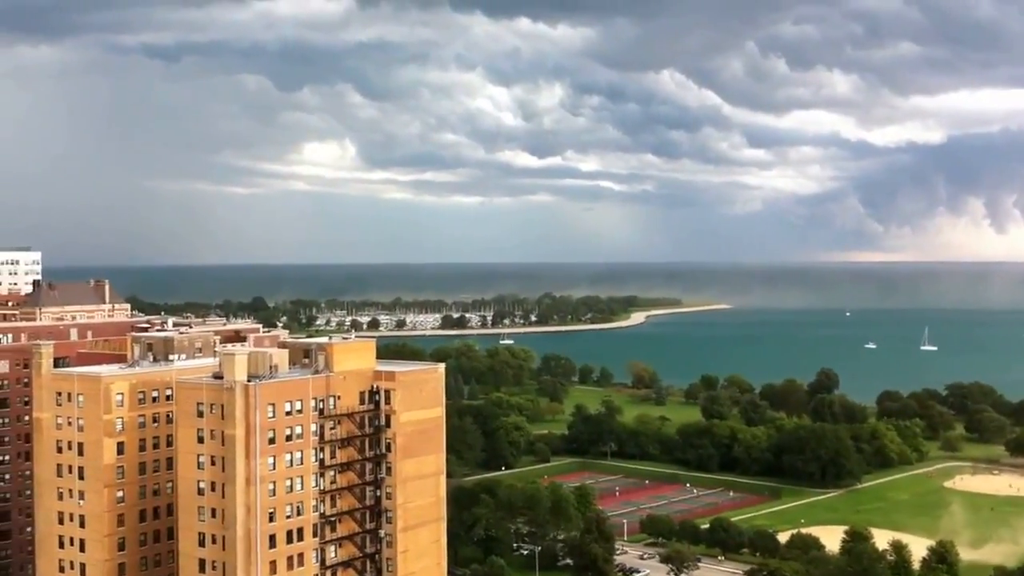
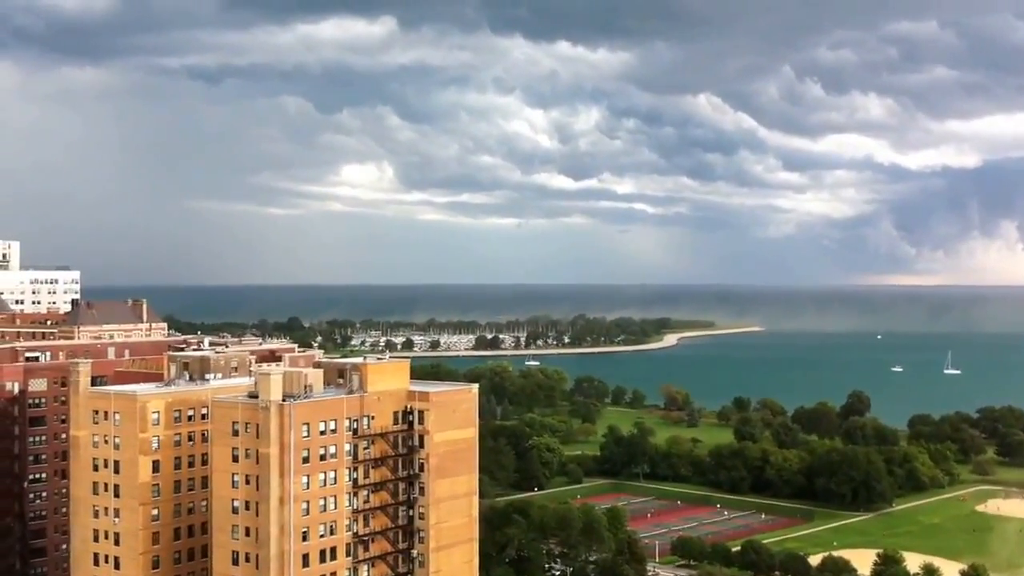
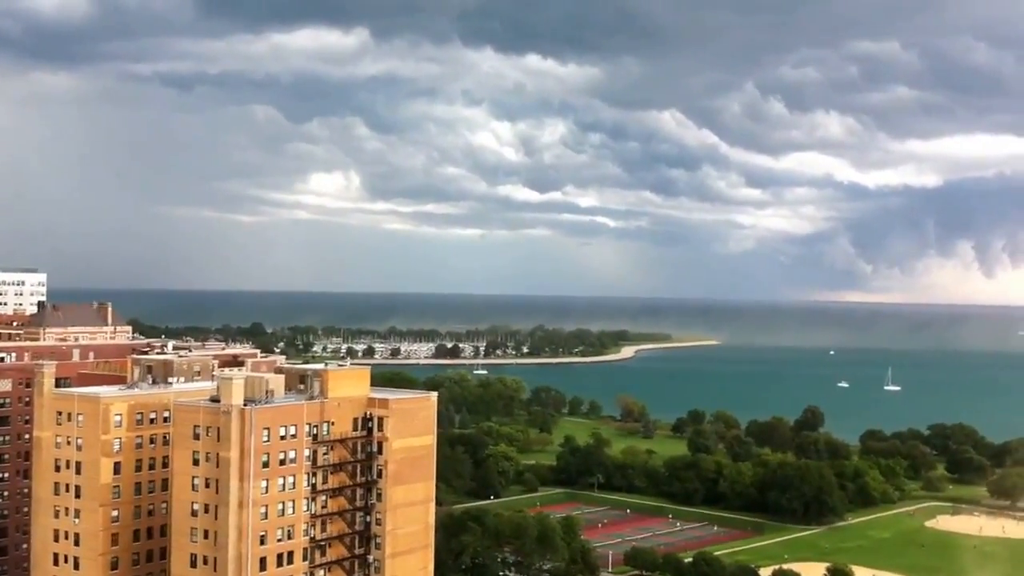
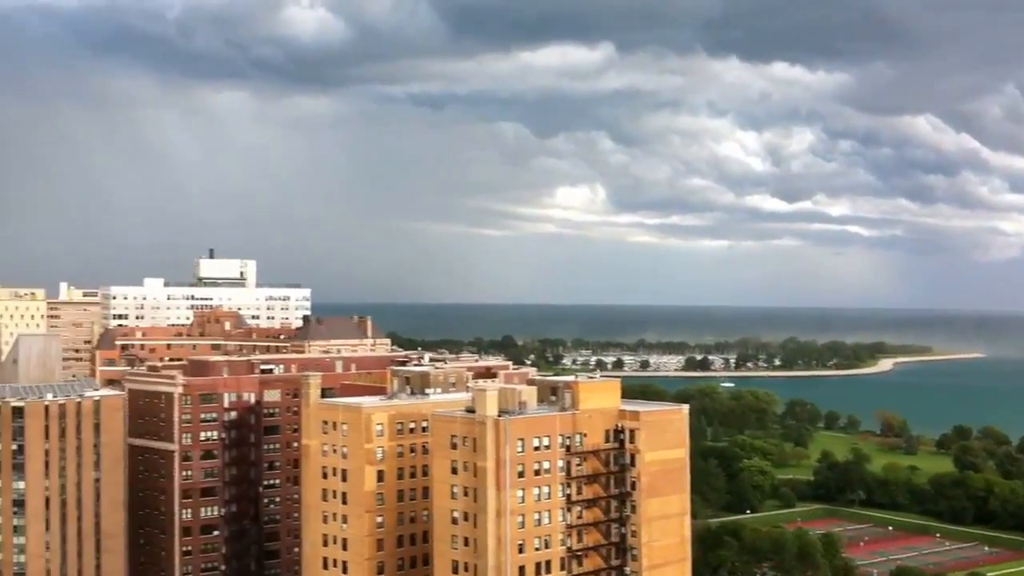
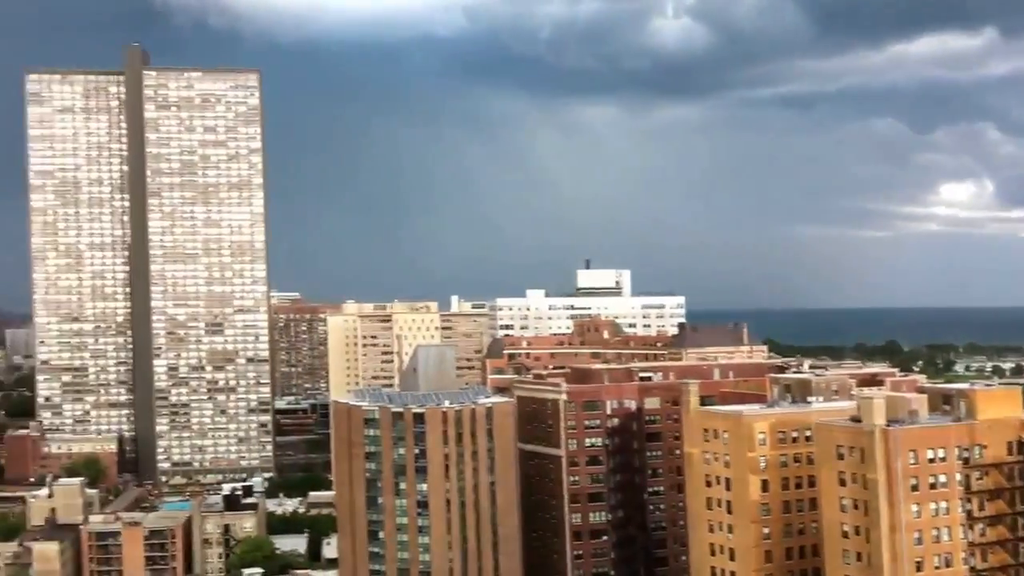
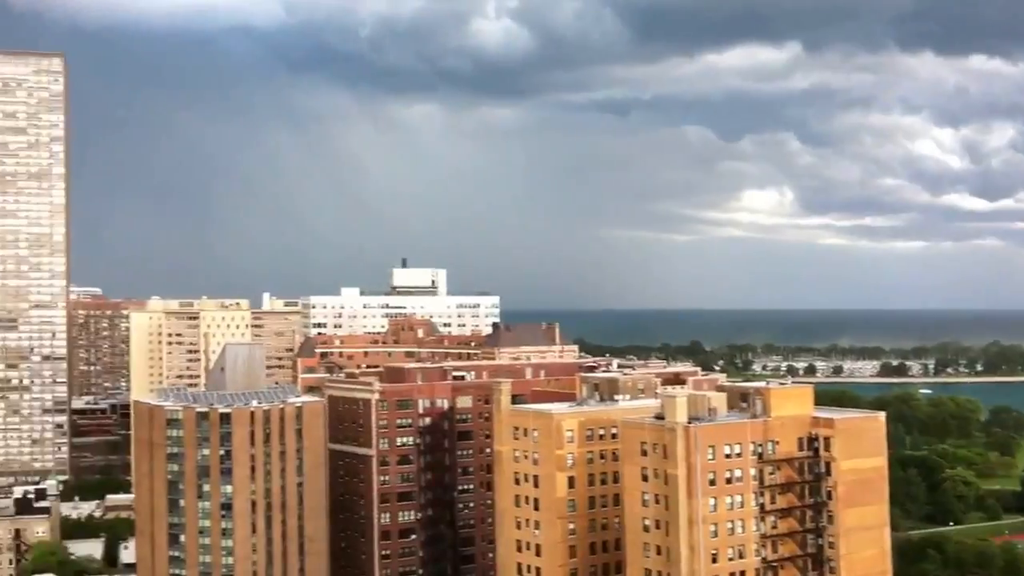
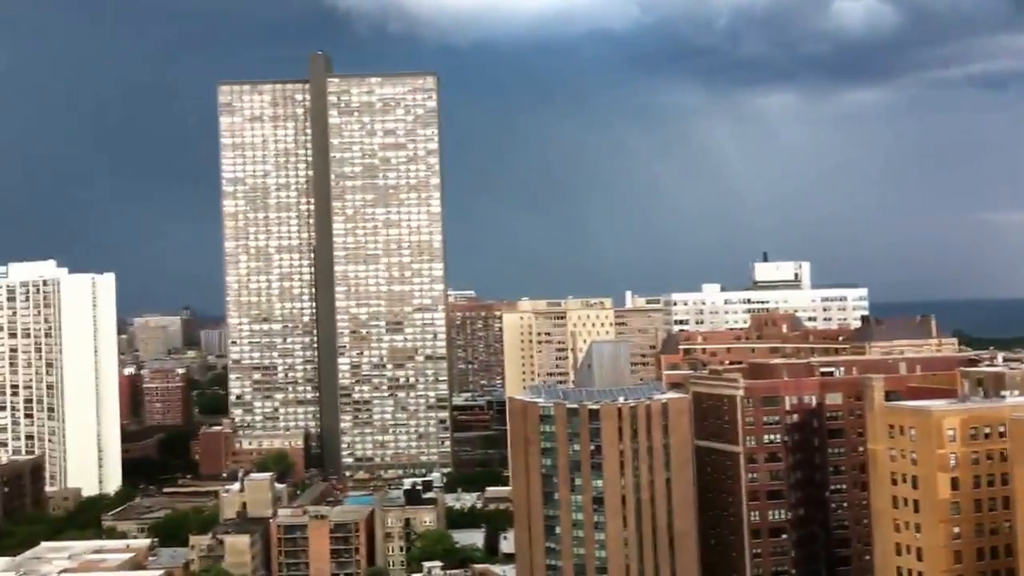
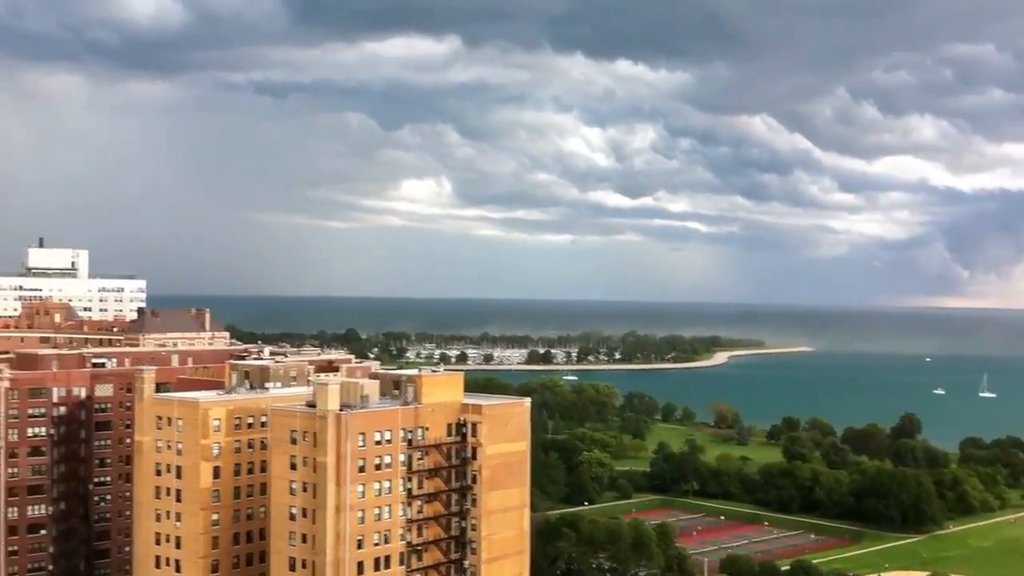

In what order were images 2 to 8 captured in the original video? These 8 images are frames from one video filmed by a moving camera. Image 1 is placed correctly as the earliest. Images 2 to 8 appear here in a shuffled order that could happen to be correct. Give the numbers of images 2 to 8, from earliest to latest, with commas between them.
2, 3, 8, 4, 6, 5, 7
